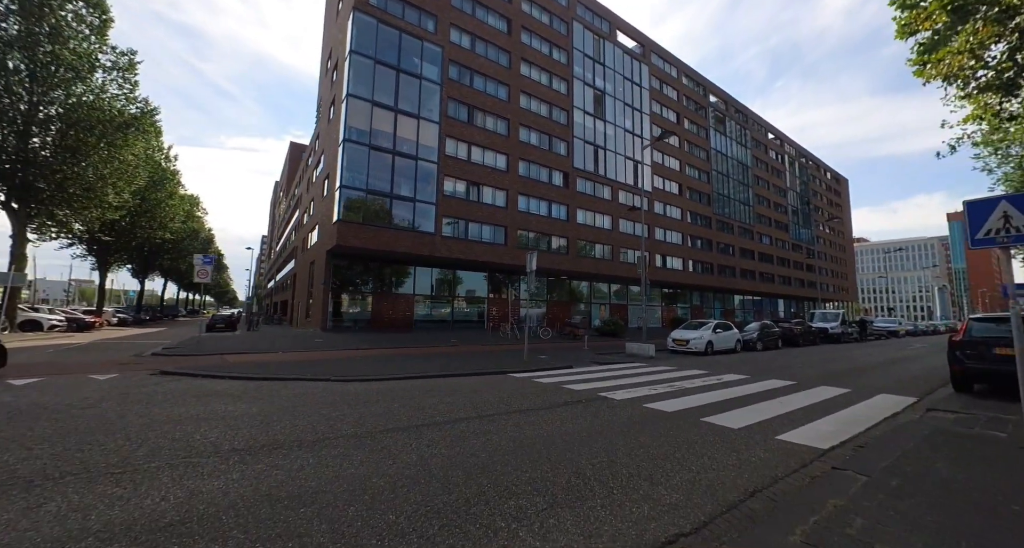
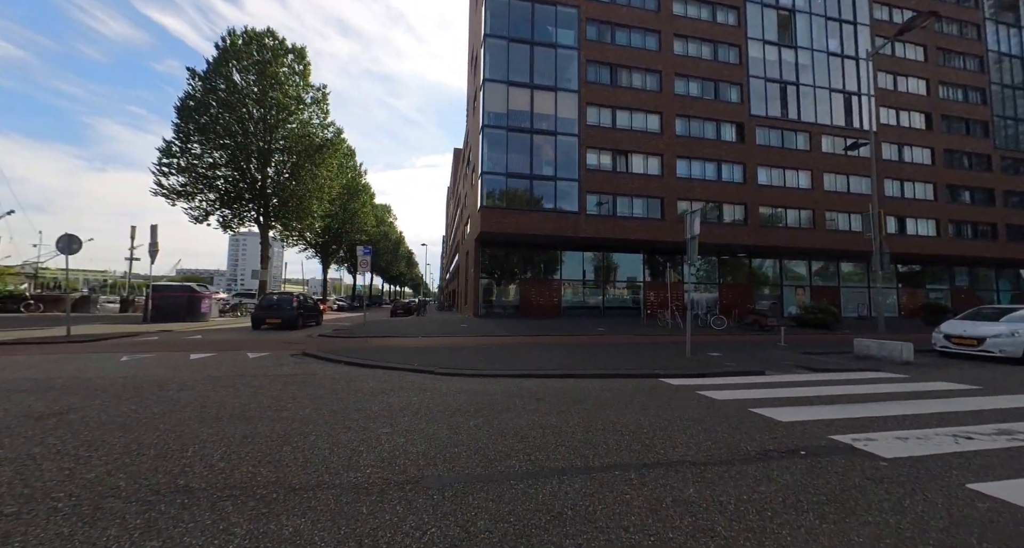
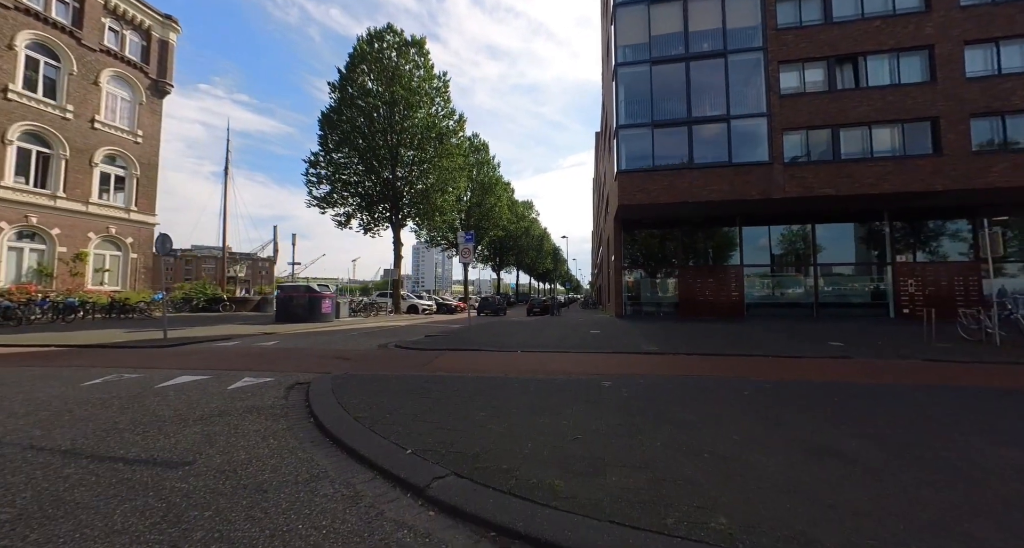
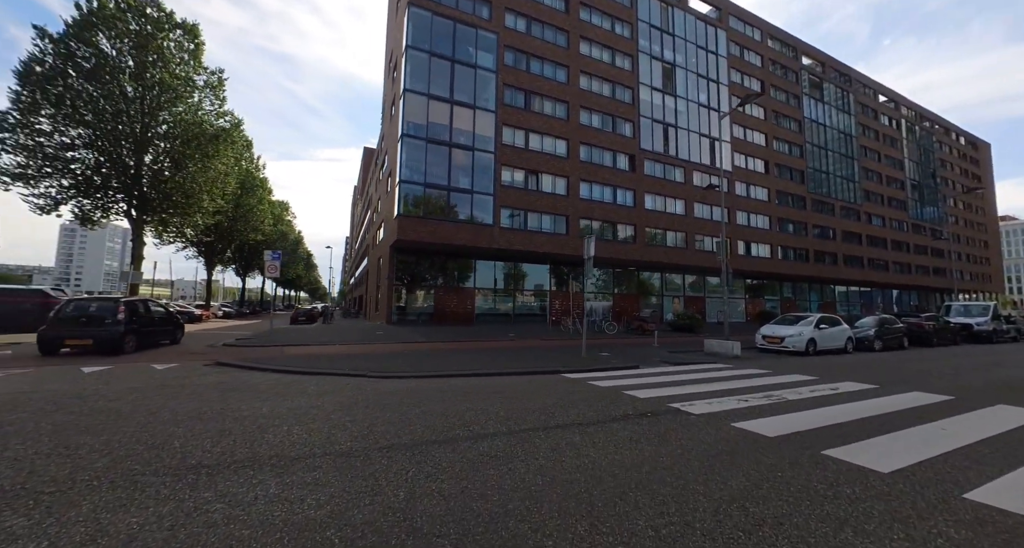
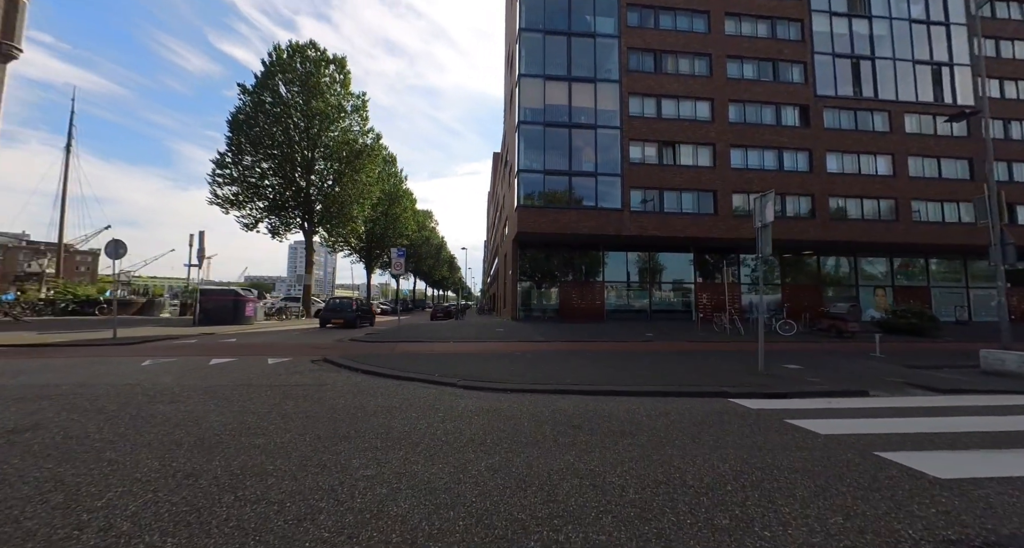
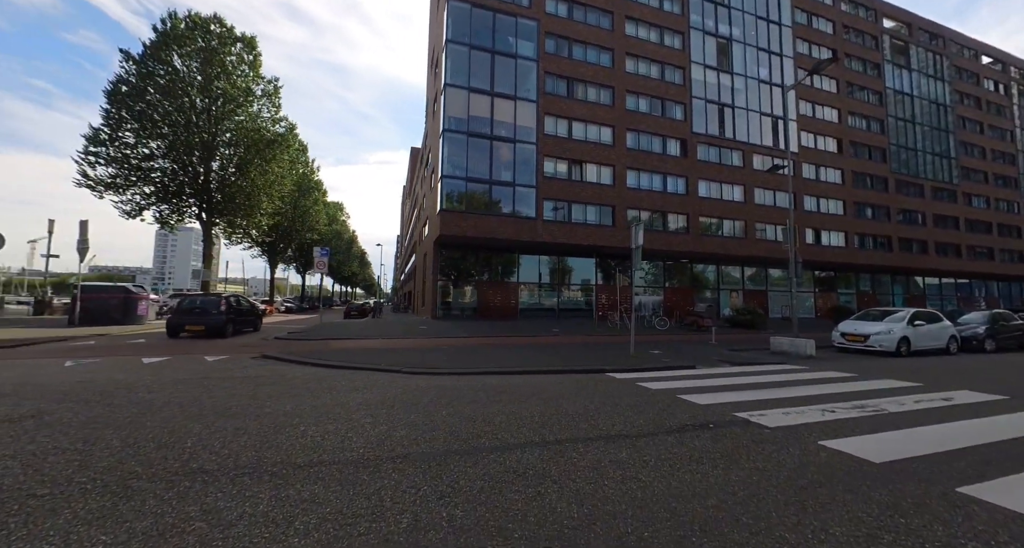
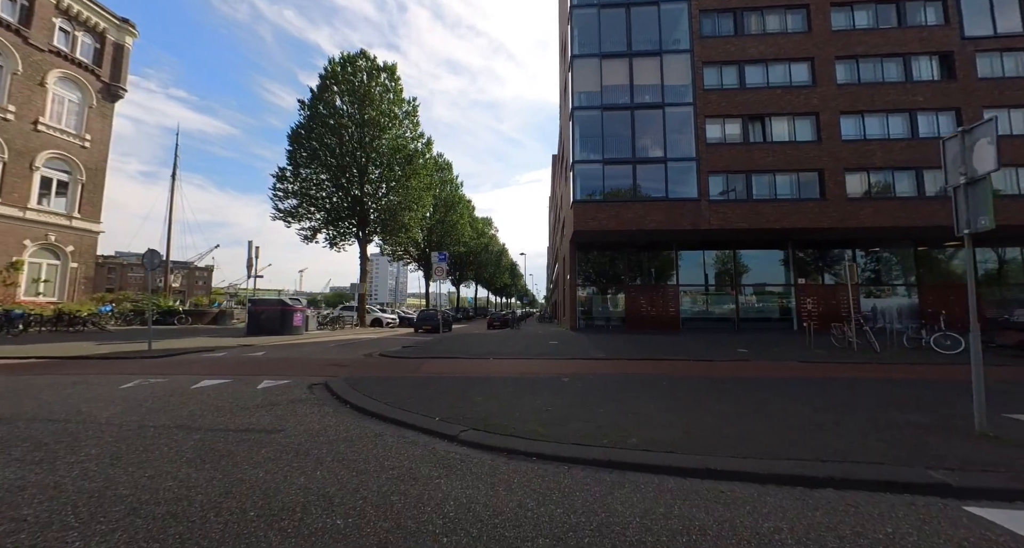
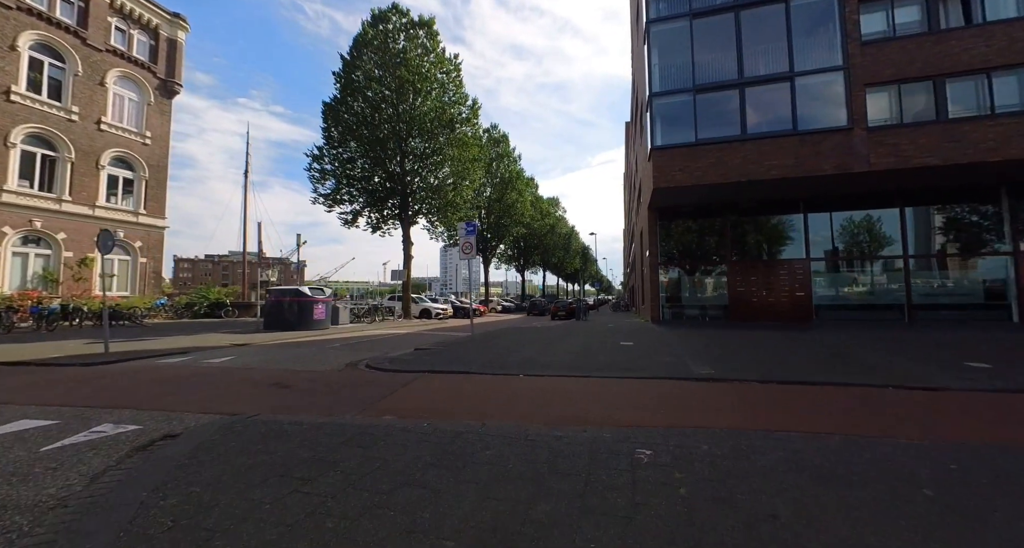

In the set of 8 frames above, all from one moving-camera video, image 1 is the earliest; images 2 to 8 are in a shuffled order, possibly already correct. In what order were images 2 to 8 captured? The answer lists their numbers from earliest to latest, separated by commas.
4, 6, 2, 5, 7, 3, 8
